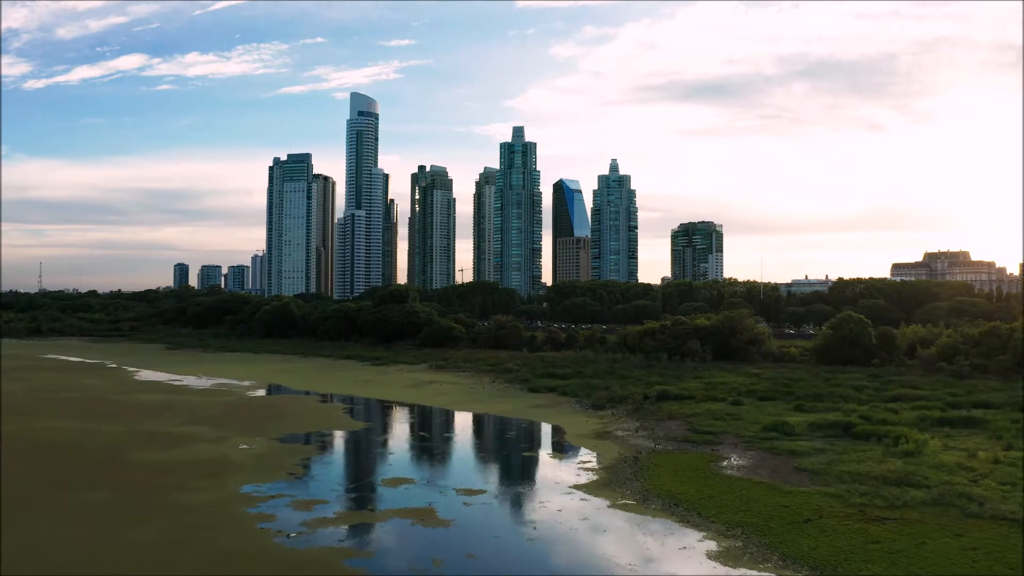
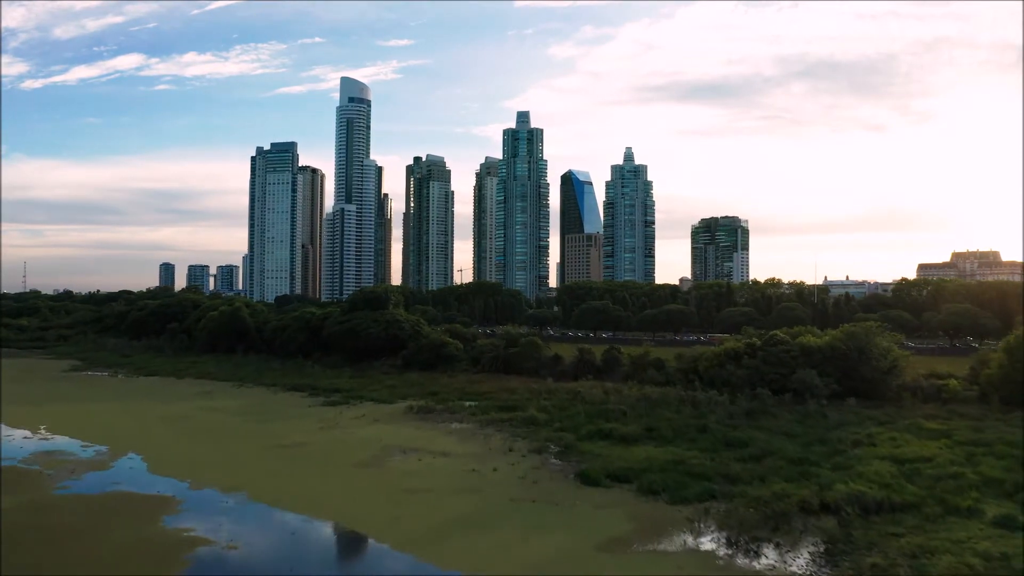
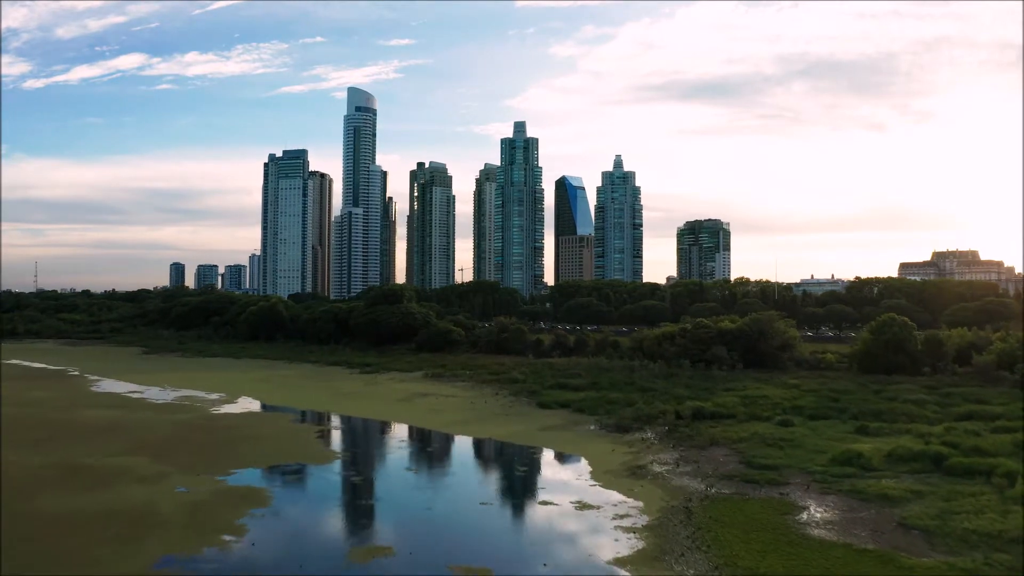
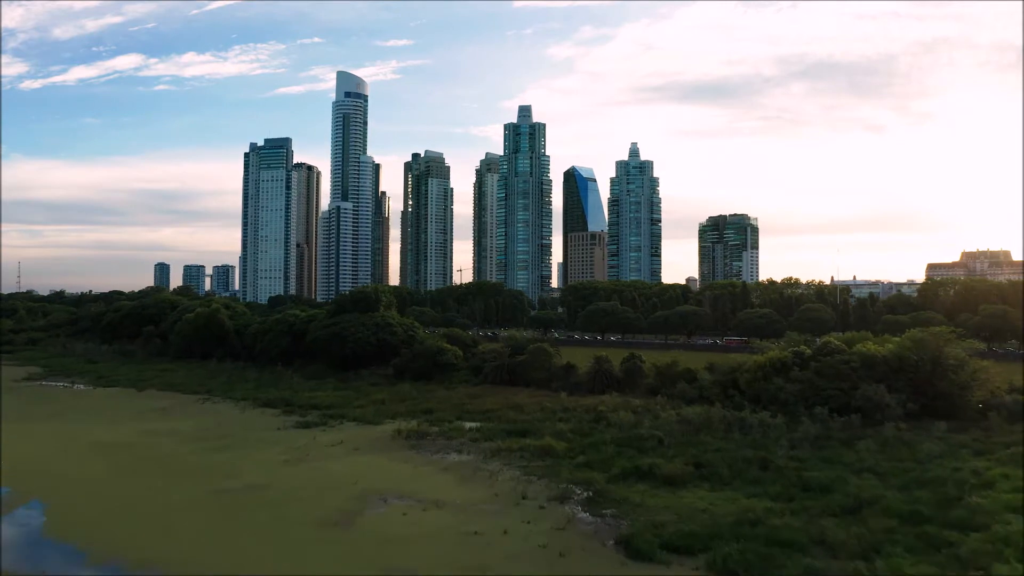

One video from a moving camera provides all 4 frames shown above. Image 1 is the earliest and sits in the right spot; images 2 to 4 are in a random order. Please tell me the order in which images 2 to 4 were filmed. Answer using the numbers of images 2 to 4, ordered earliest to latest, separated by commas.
3, 2, 4
